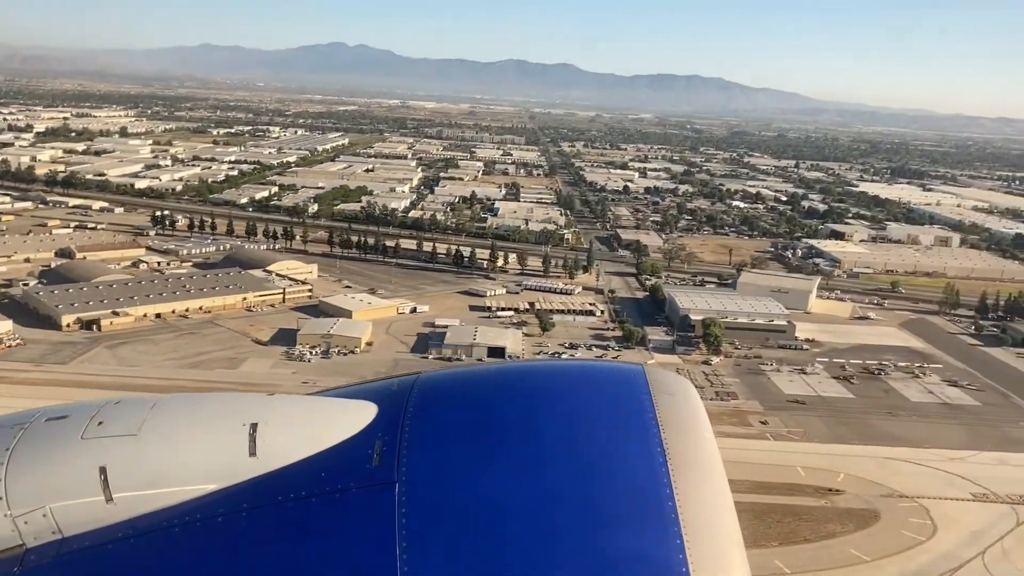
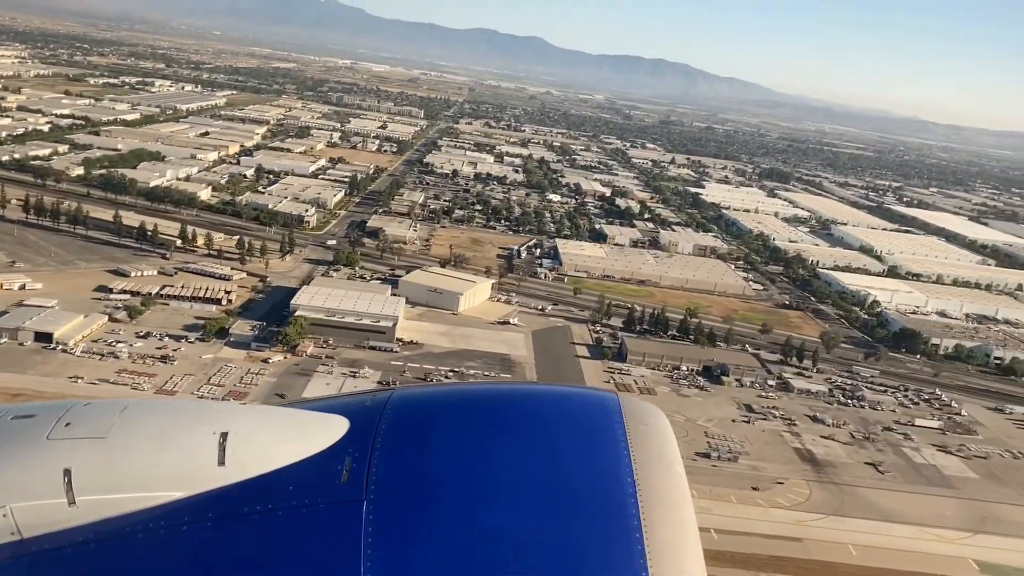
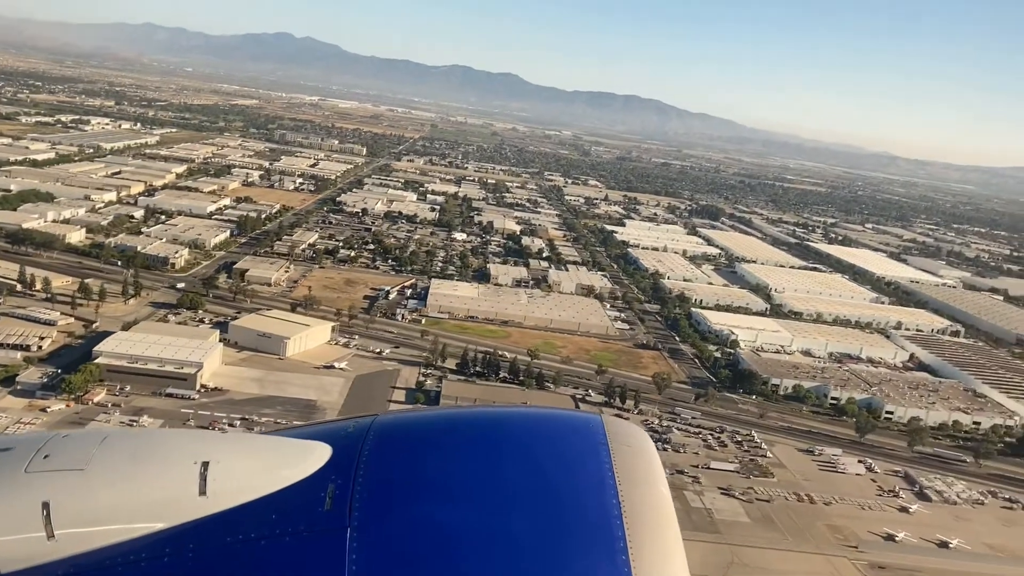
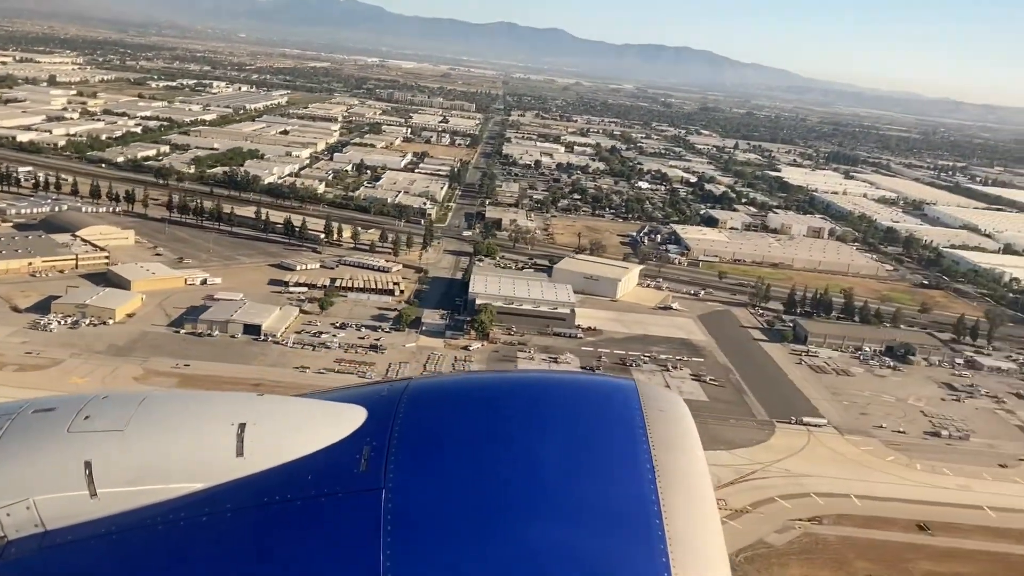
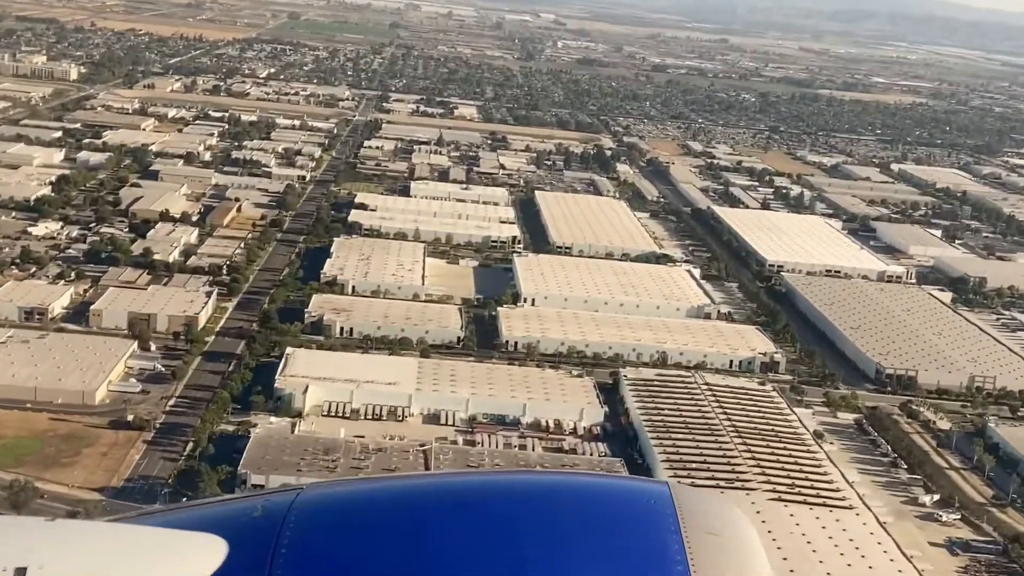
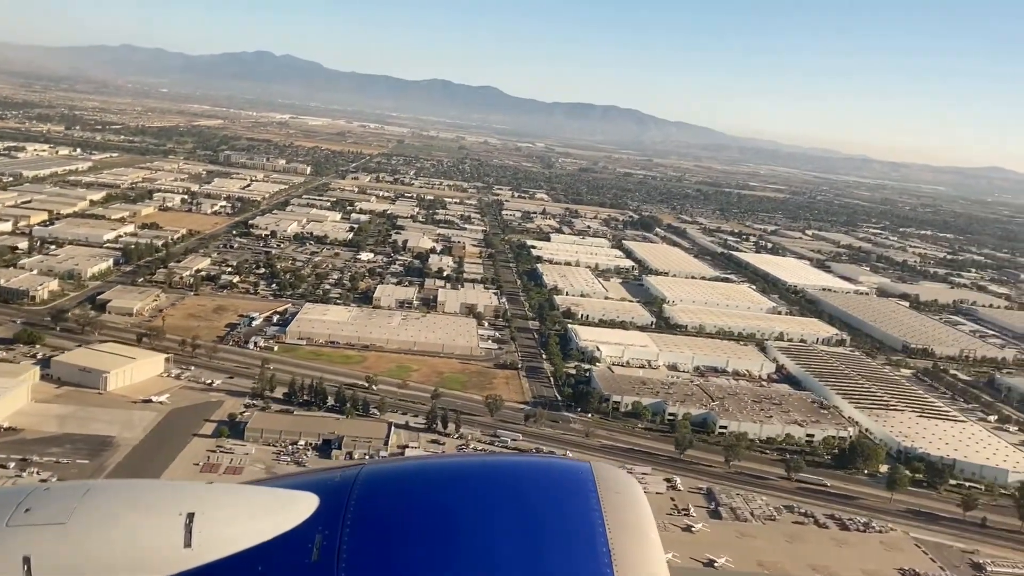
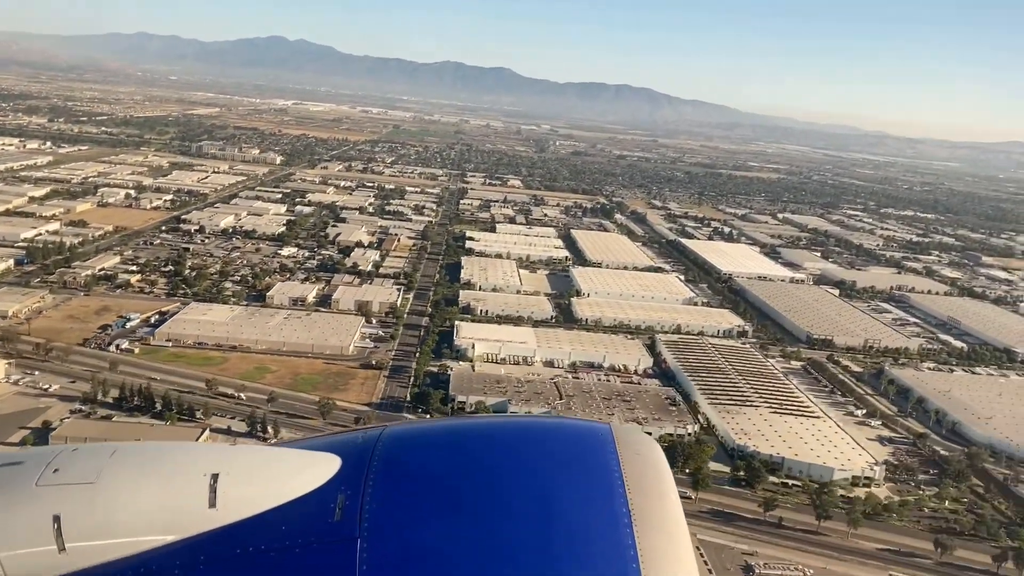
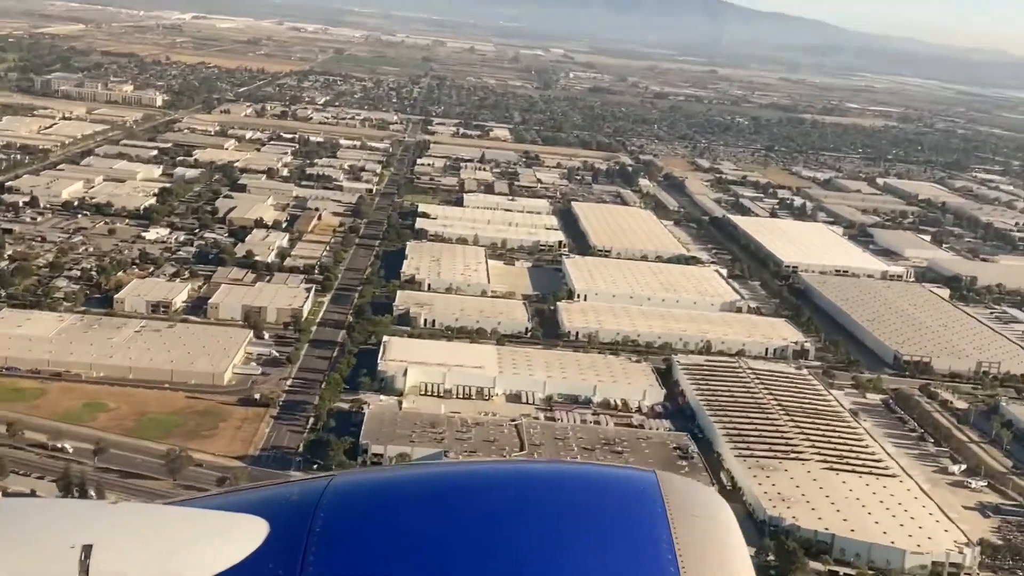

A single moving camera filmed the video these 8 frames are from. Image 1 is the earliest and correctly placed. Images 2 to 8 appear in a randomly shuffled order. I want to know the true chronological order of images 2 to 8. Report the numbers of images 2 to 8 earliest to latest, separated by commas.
4, 2, 3, 6, 7, 8, 5
